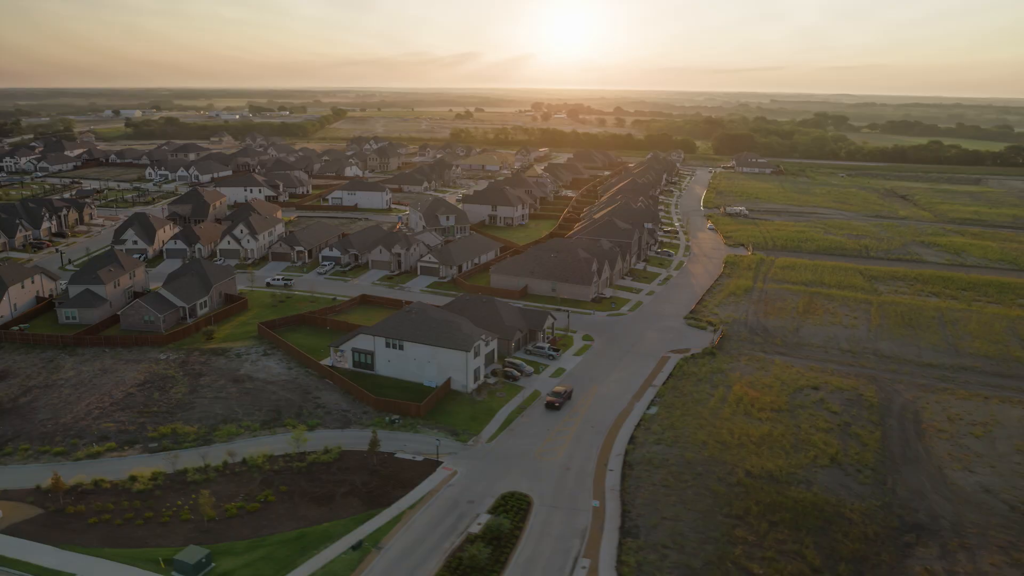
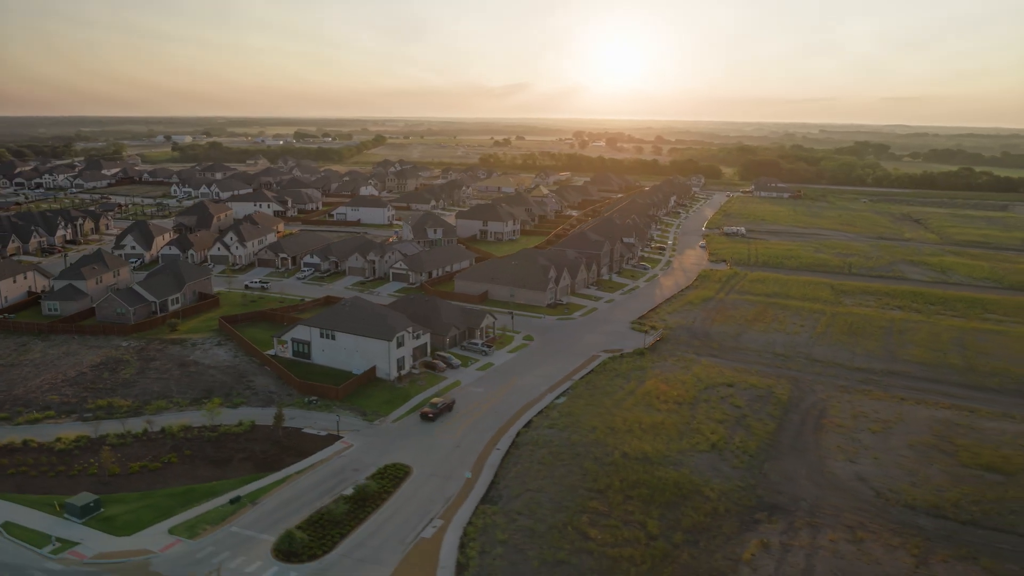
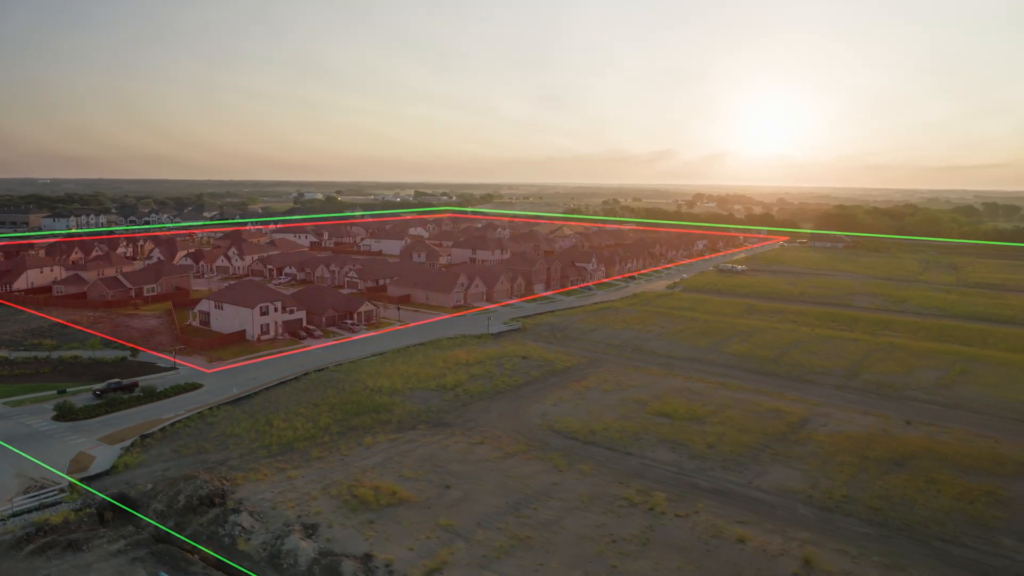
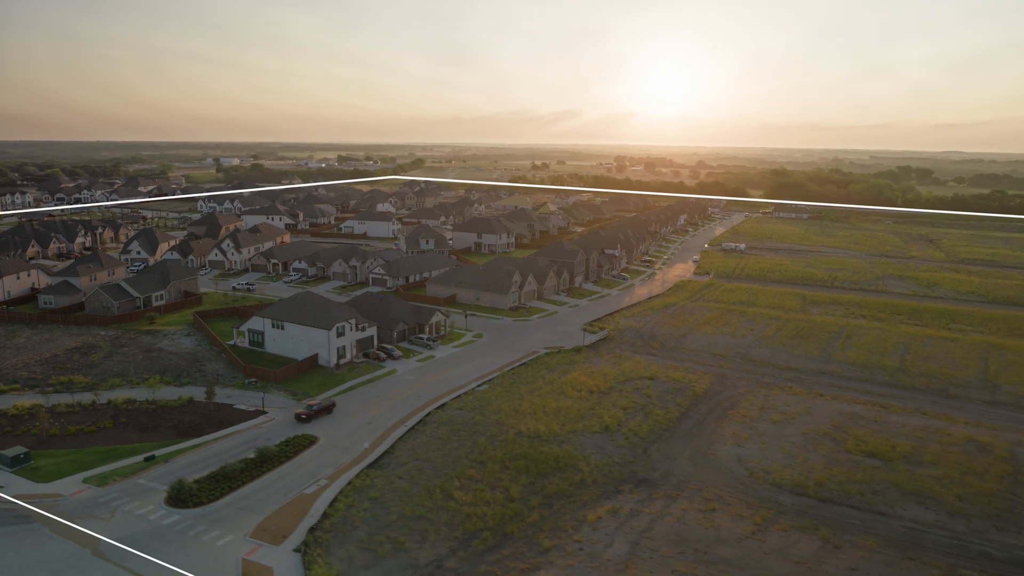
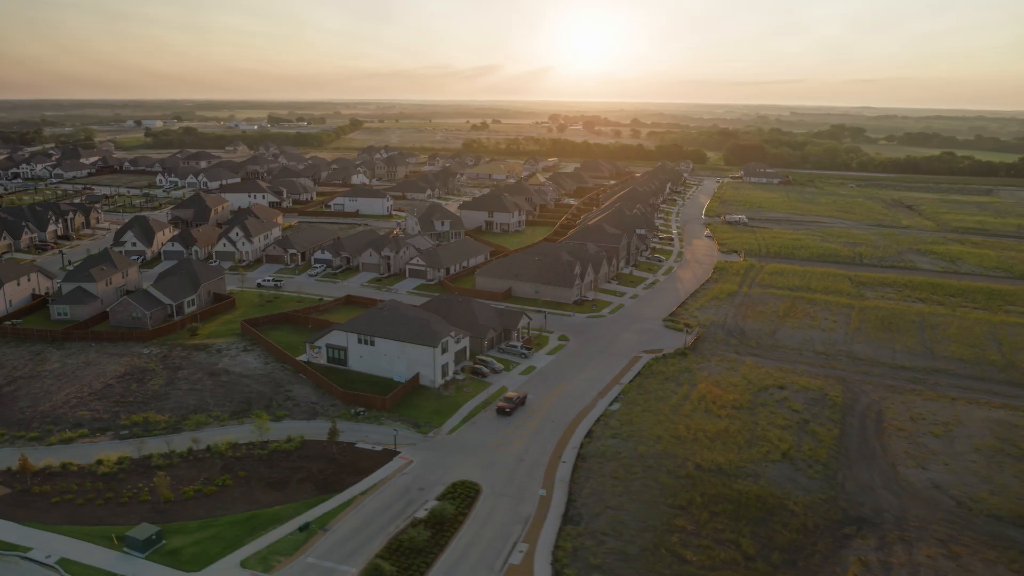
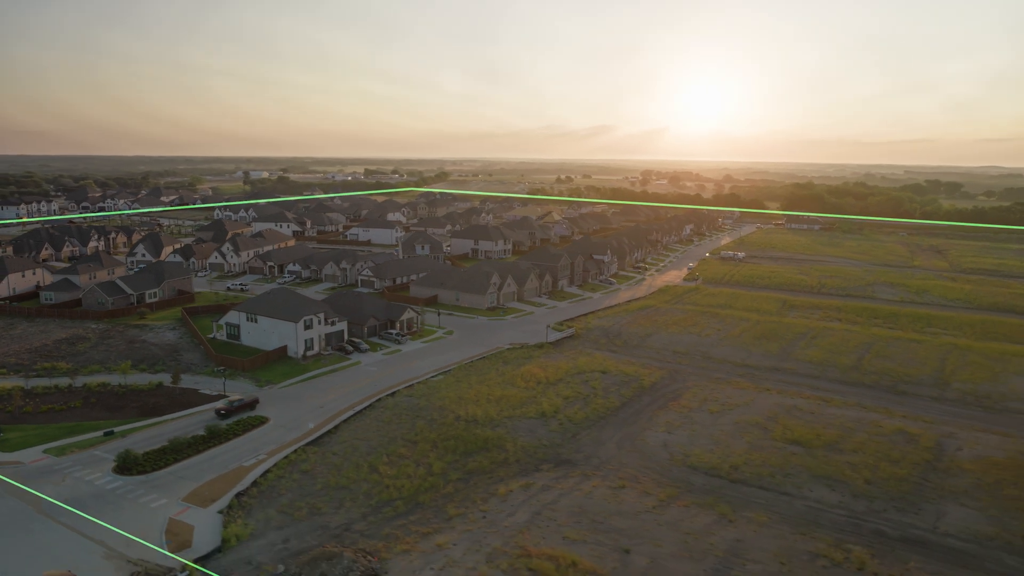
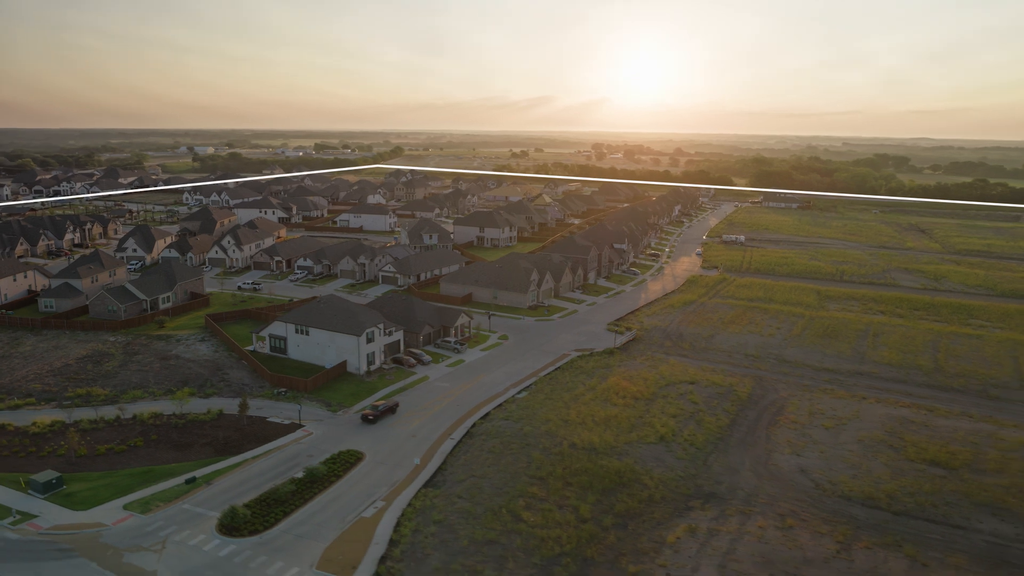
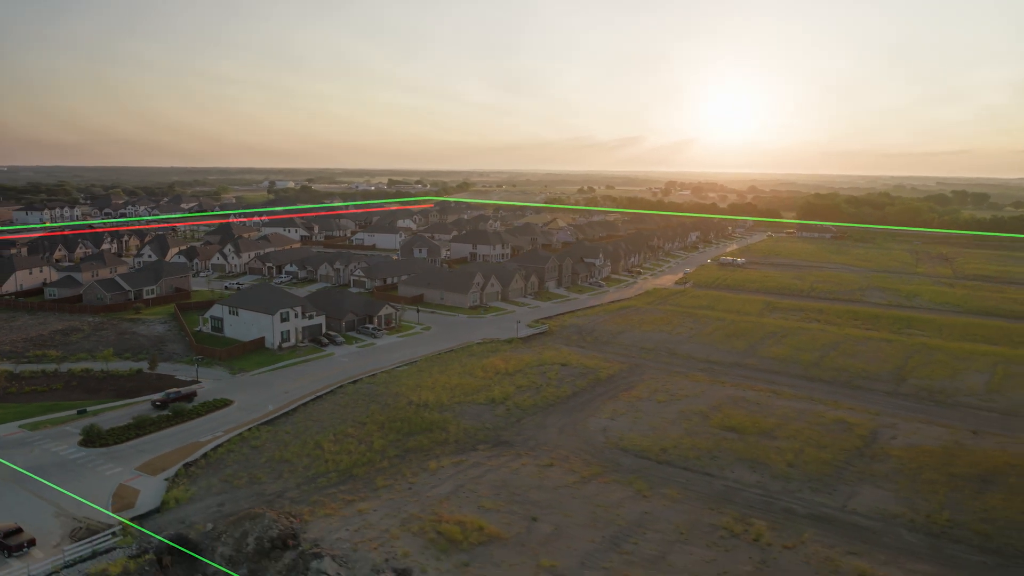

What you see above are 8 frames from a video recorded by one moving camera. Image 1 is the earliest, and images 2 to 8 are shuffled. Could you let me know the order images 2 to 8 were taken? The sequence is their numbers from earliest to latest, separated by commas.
5, 2, 7, 4, 6, 8, 3
